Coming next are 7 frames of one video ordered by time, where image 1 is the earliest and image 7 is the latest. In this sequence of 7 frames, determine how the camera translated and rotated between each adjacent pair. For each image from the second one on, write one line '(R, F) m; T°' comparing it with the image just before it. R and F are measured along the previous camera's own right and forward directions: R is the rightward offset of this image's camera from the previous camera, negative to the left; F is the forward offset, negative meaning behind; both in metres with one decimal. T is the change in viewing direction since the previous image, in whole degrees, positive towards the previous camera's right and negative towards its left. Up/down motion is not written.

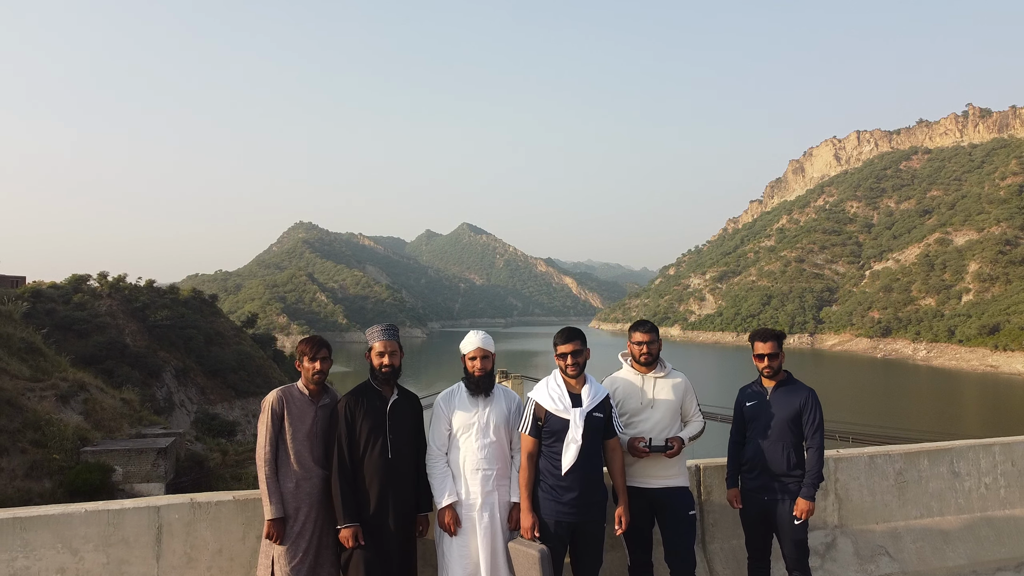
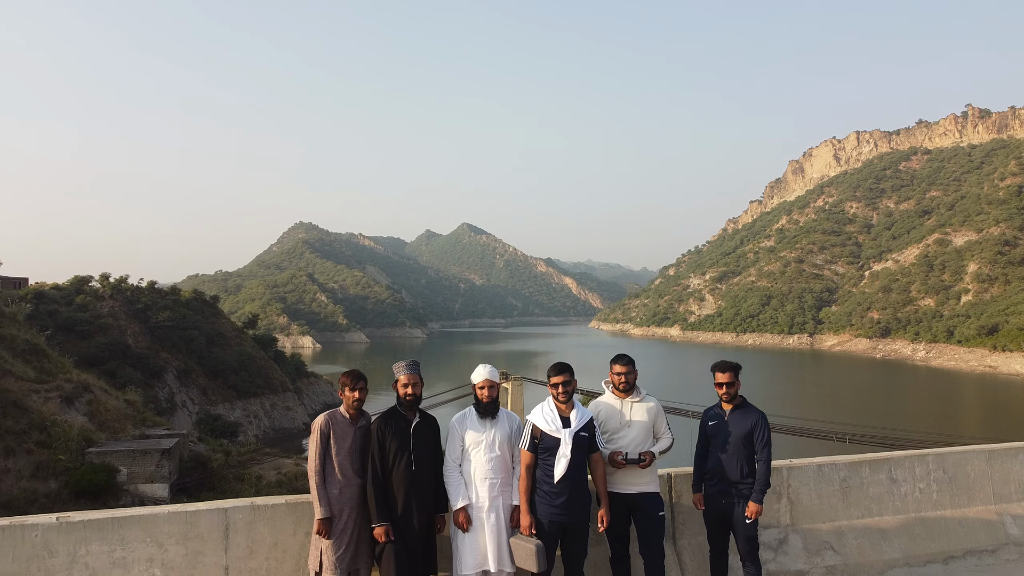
(0.0, -0.2) m; 0°
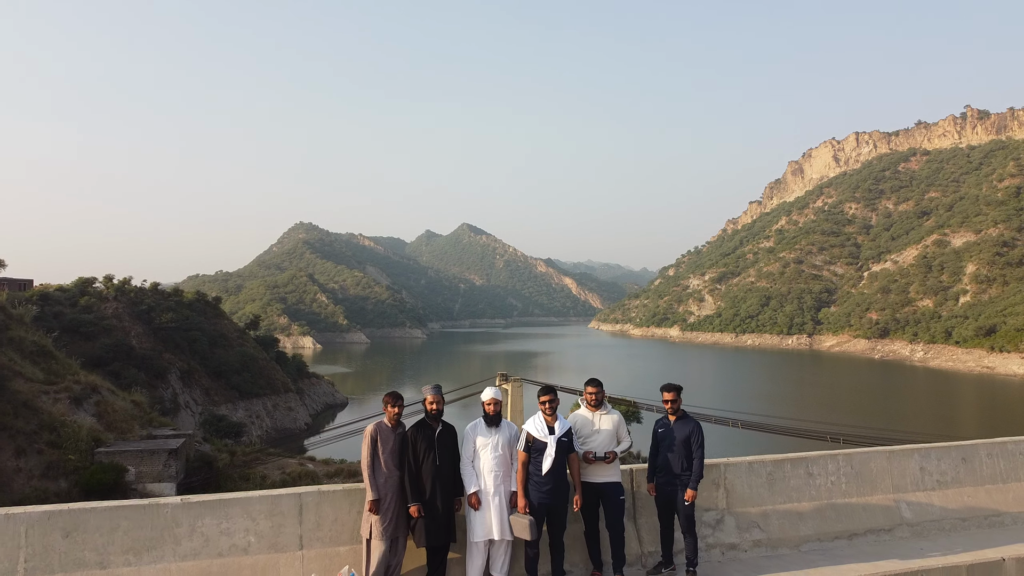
(0.0, -0.4) m; 0°
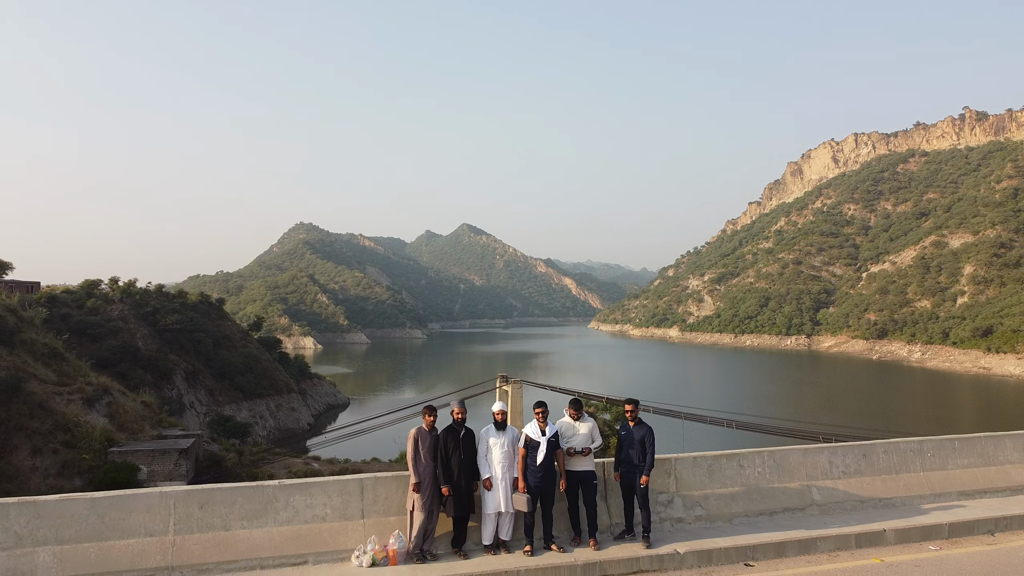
(0.0, -0.5) m; 0°
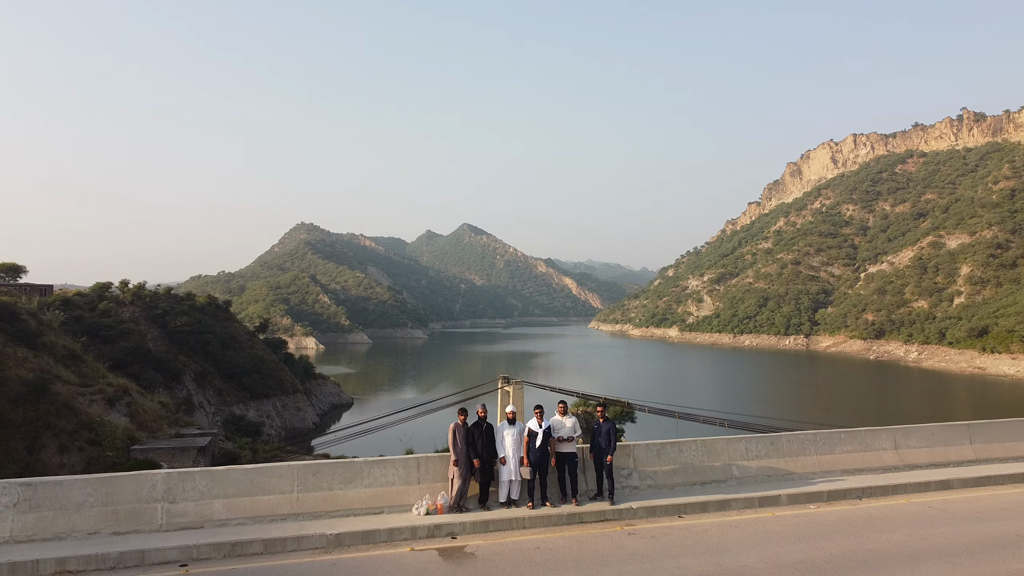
(0.0, -0.9) m; 0°
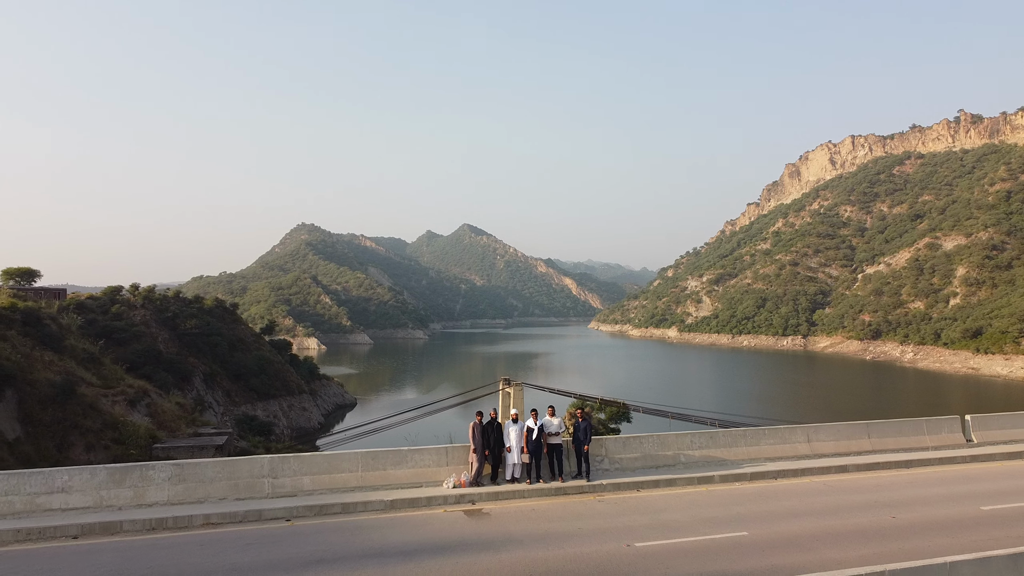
(0.0, -1.0) m; 0°
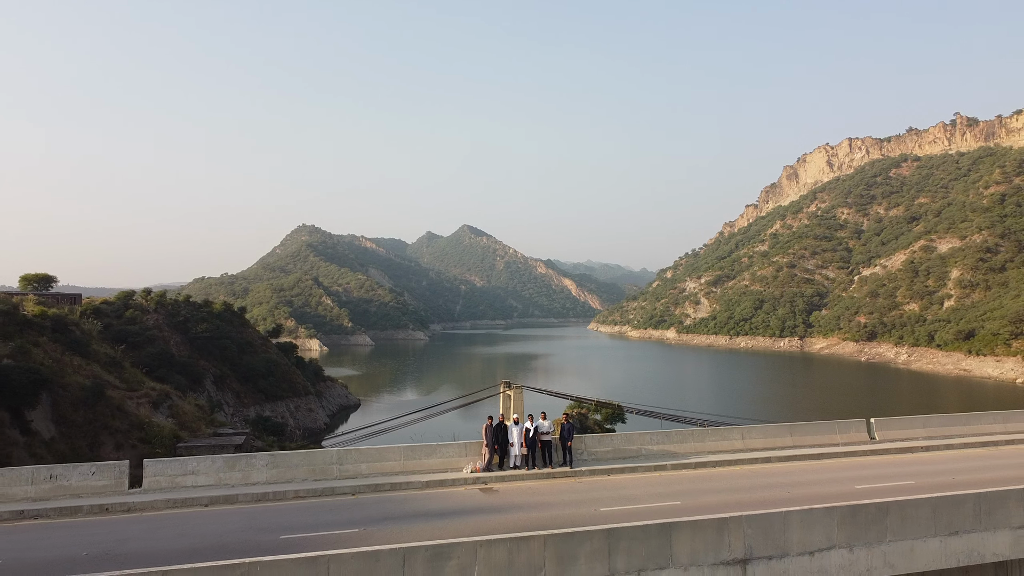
(0.0, -1.3) m; 0°
